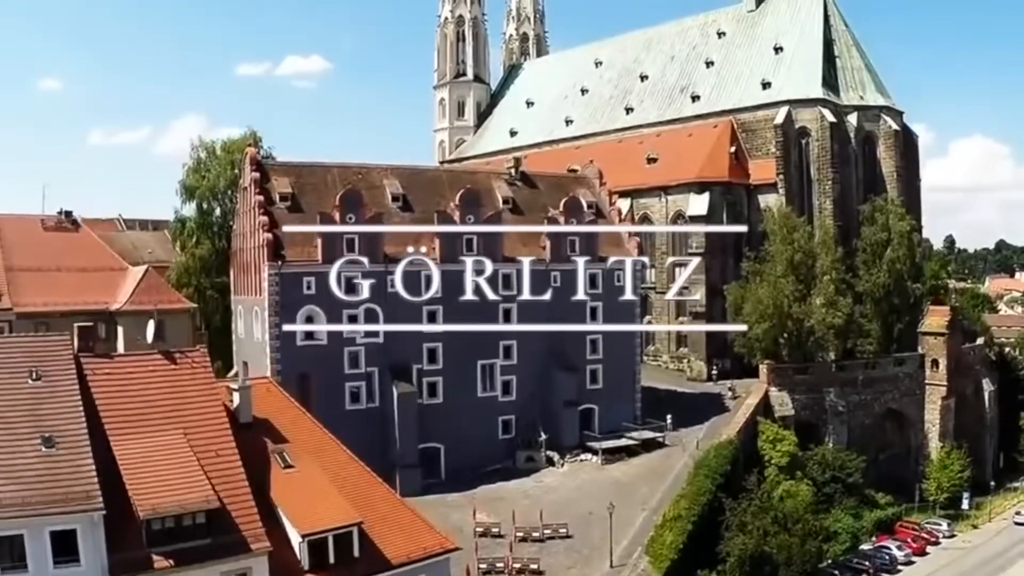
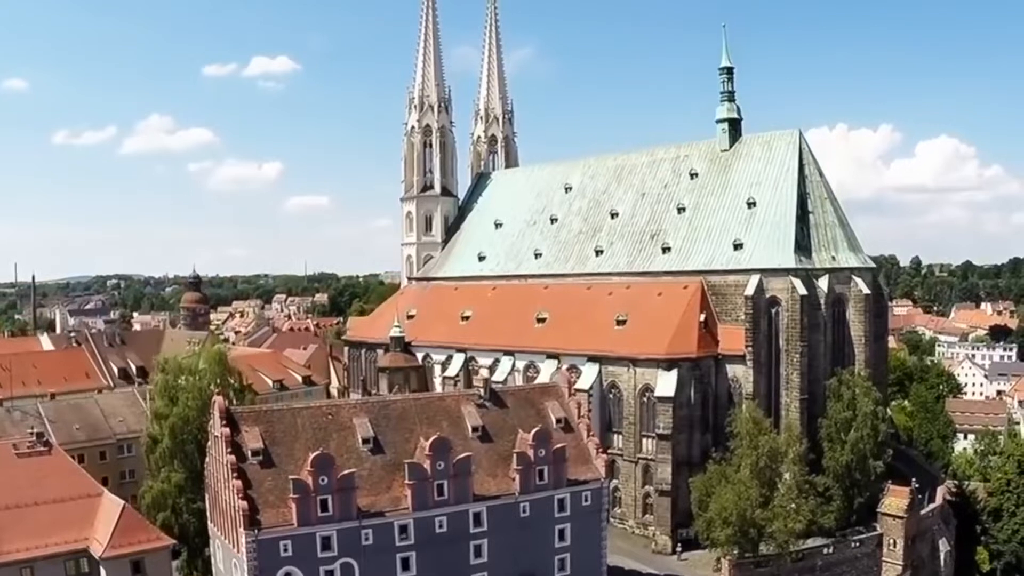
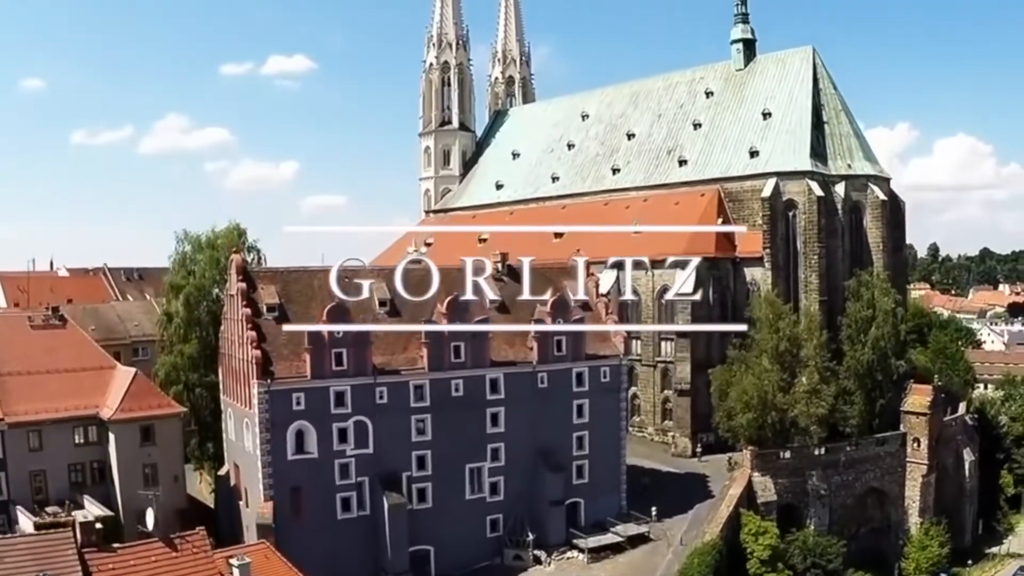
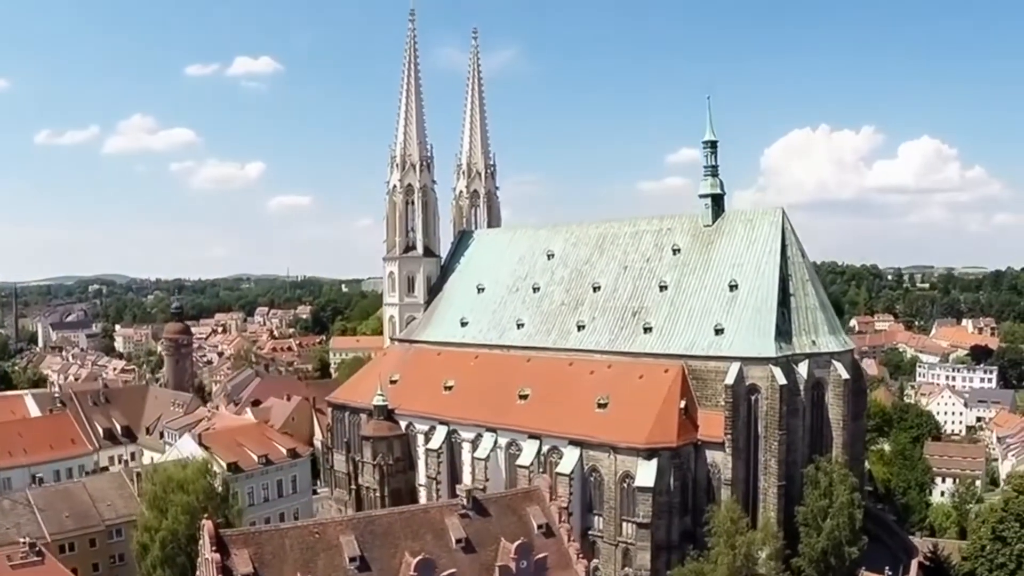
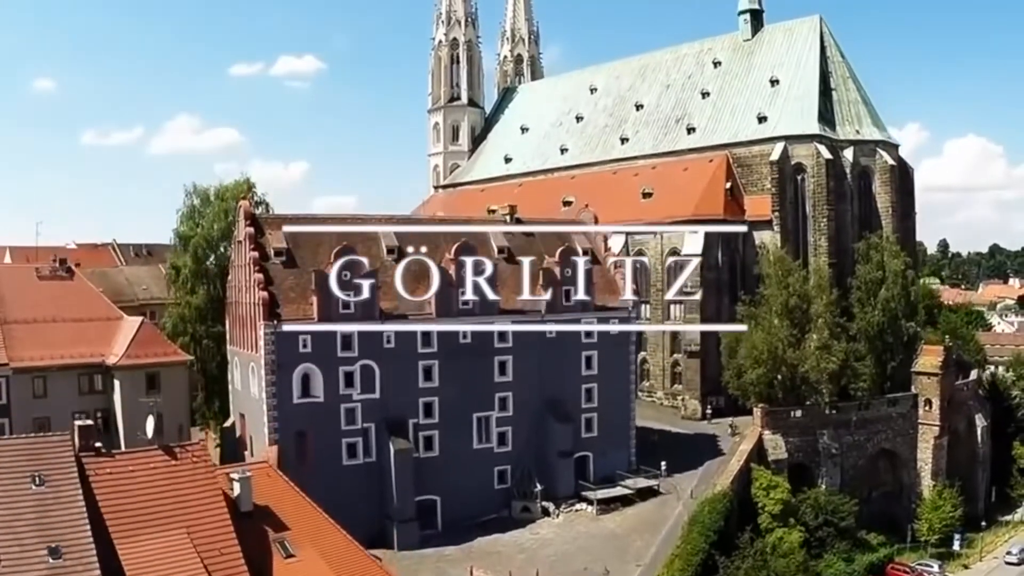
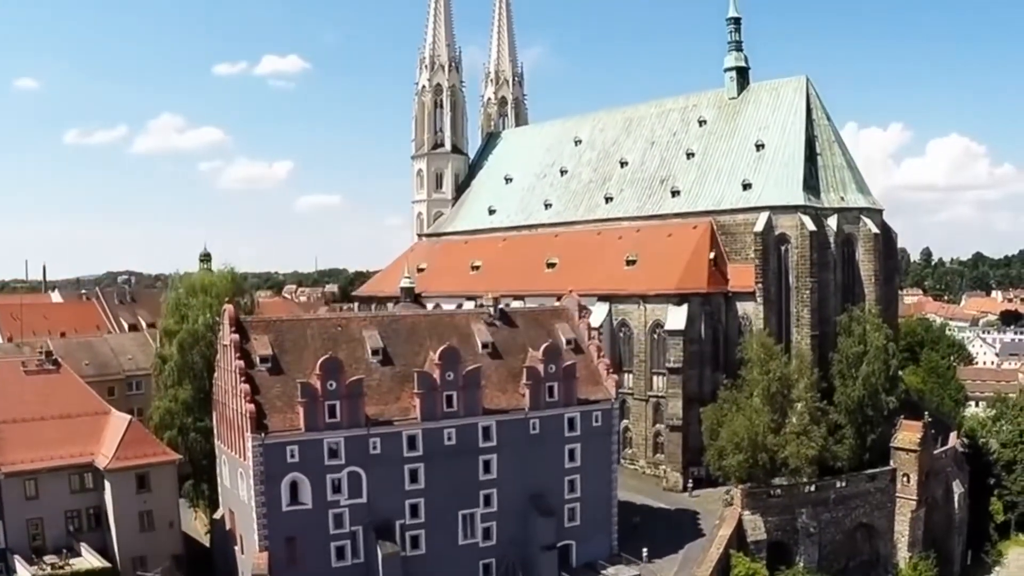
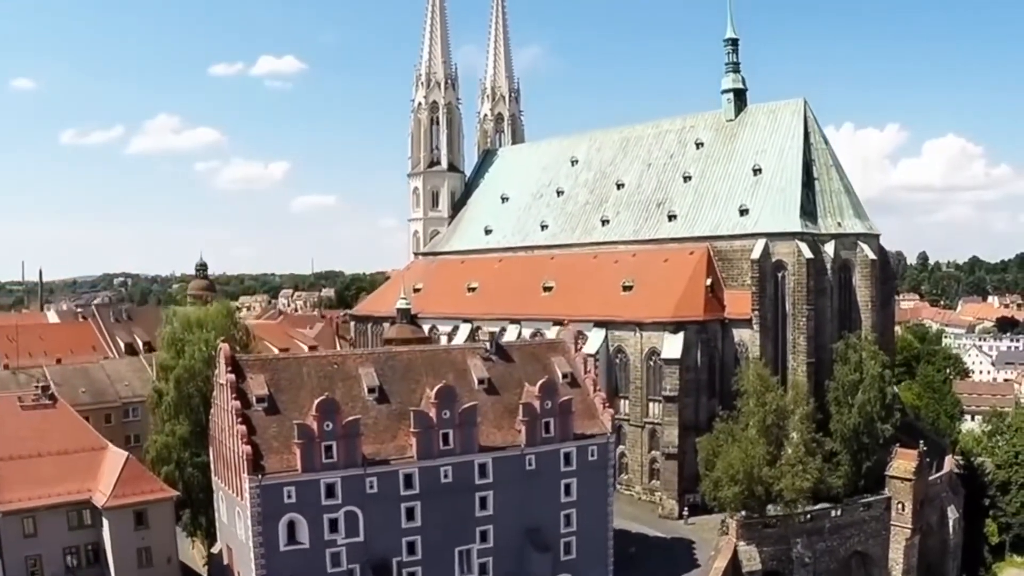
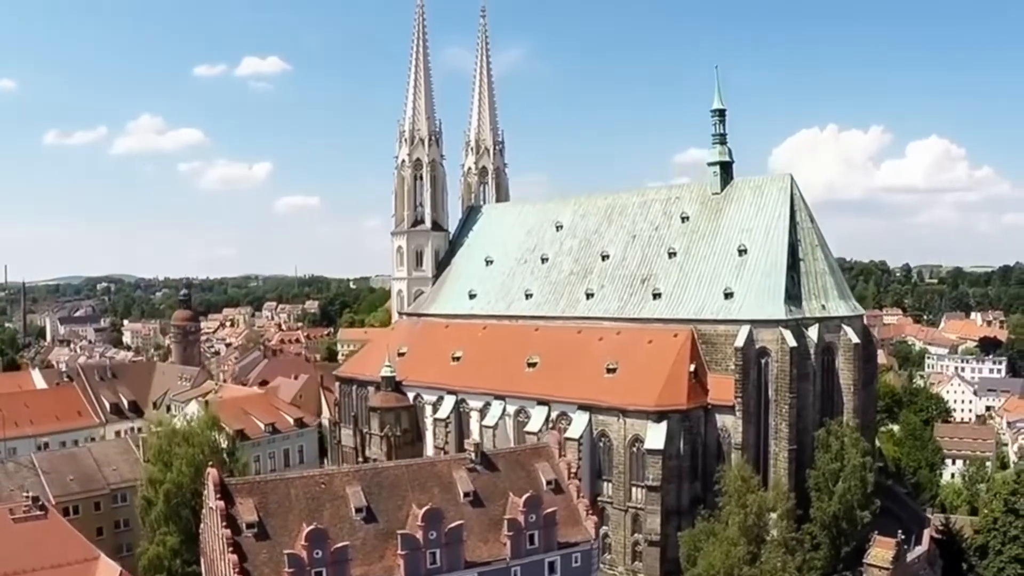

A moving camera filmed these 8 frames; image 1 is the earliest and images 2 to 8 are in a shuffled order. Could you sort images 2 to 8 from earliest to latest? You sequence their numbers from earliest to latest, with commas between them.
5, 3, 6, 7, 2, 8, 4
